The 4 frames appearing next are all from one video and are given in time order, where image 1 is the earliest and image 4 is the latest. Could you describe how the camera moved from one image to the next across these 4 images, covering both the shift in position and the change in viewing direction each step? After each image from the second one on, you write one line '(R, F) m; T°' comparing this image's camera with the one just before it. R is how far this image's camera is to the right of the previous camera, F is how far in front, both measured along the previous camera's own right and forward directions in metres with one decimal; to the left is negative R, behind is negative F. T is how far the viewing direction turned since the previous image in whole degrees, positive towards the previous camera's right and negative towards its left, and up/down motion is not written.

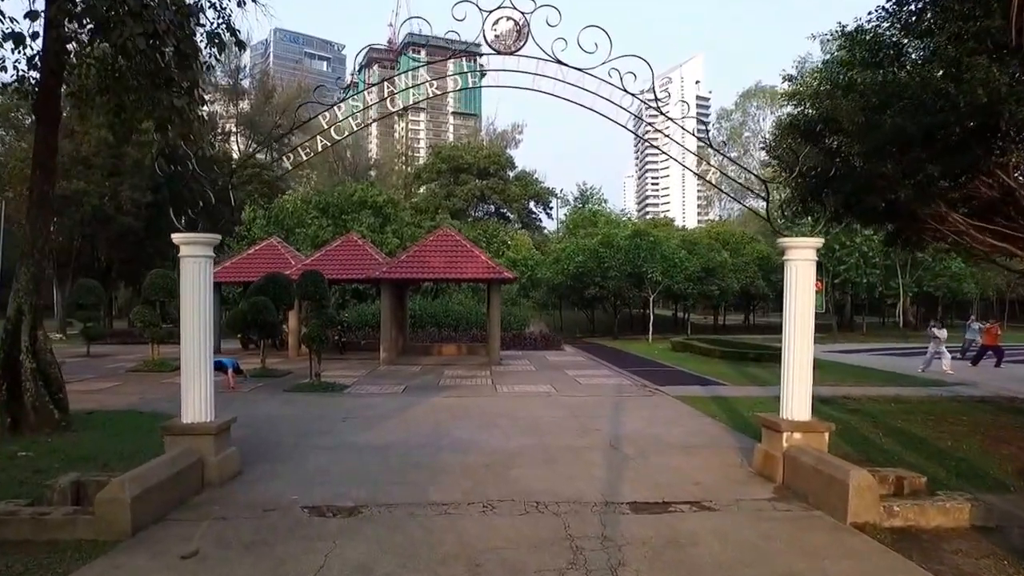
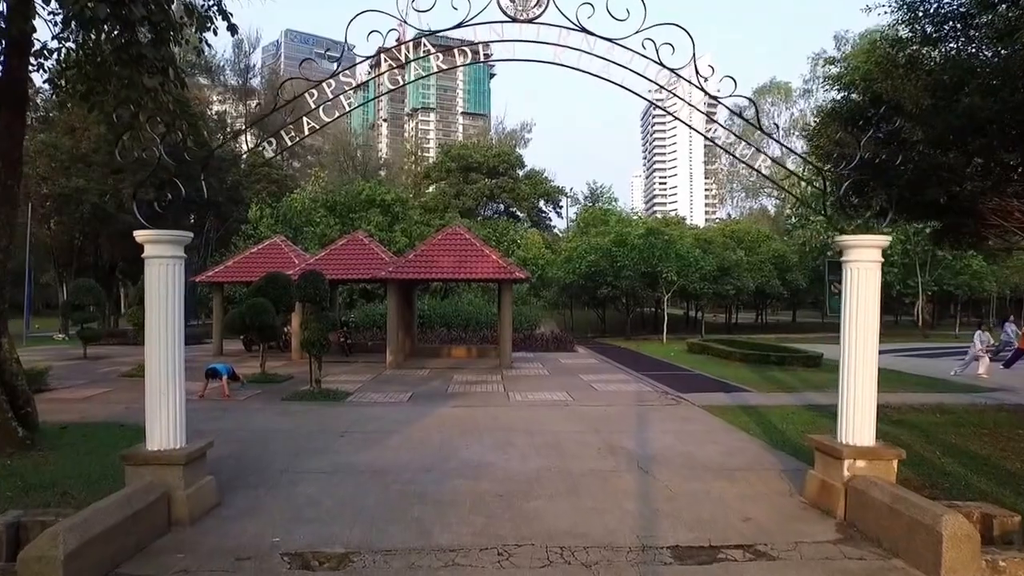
(-0.1, +0.8) m; -1°
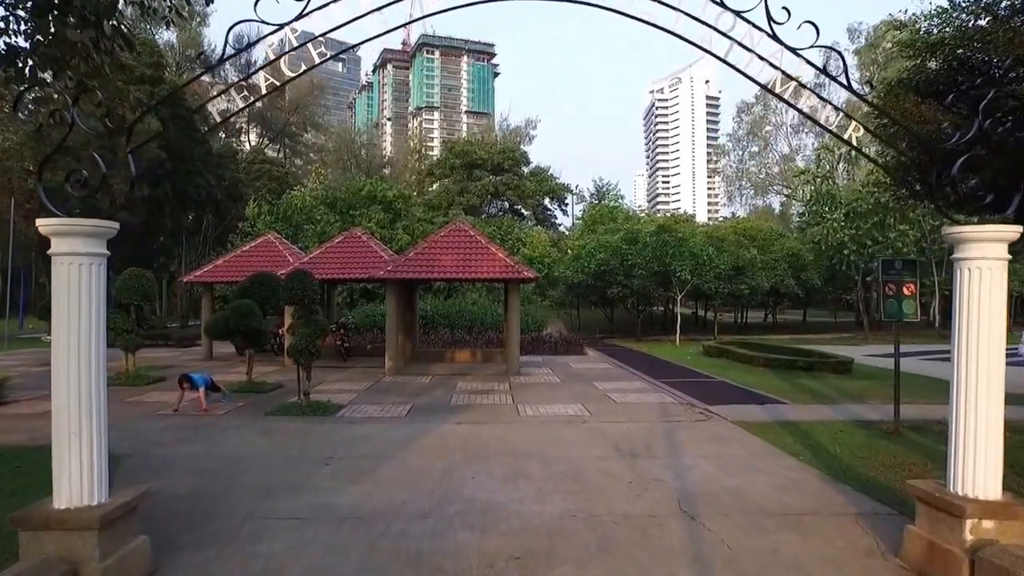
(-0.1, +1.2) m; 0°
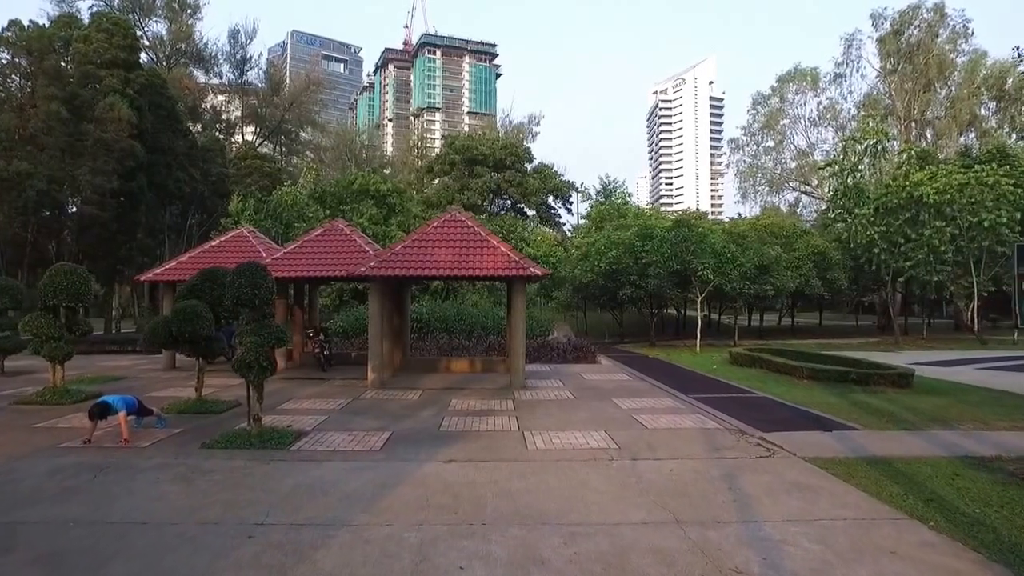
(0.0, +2.3) m; 0°
